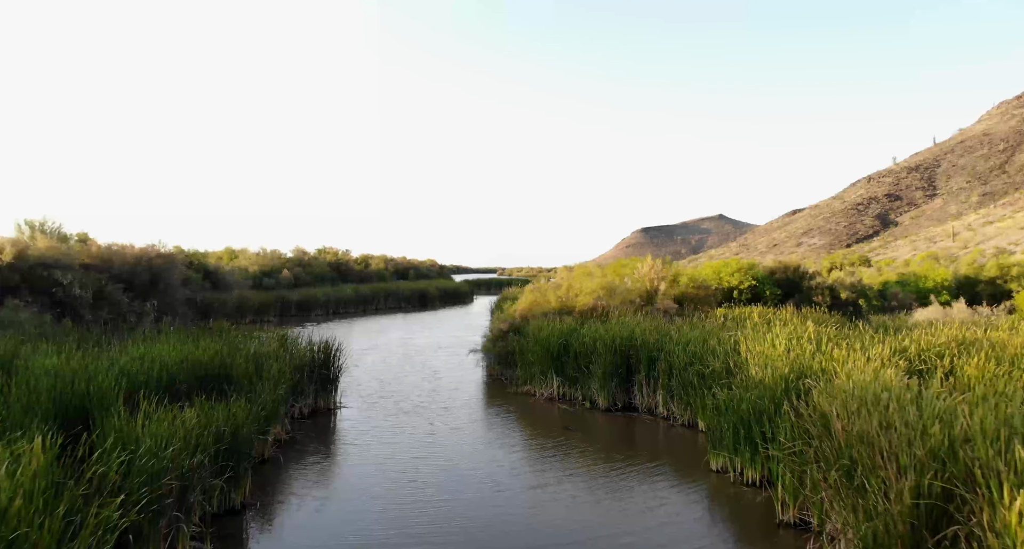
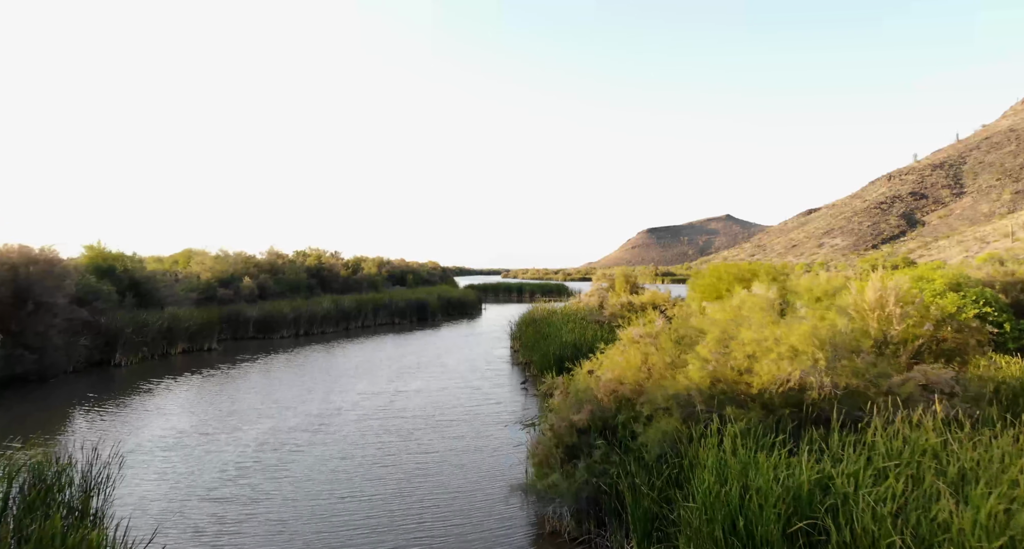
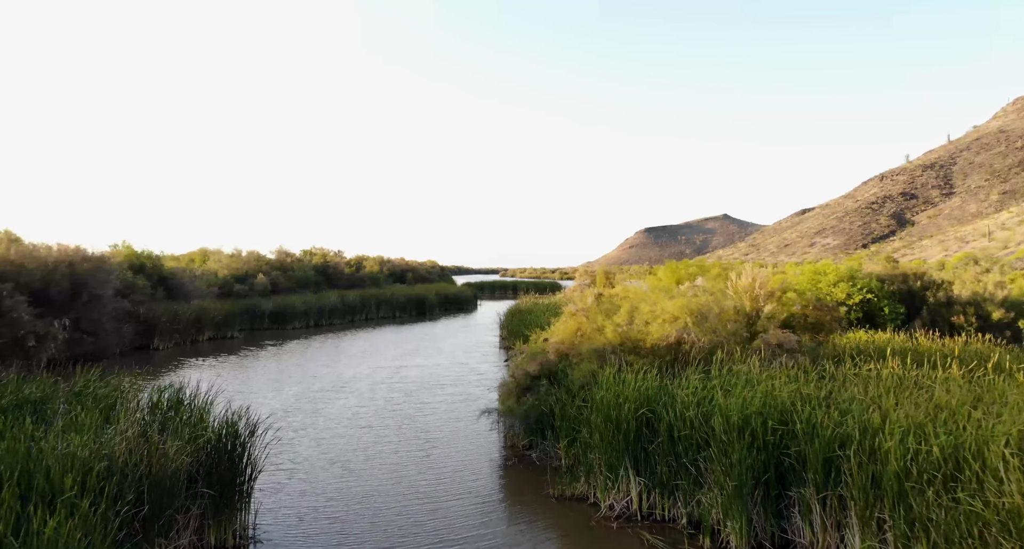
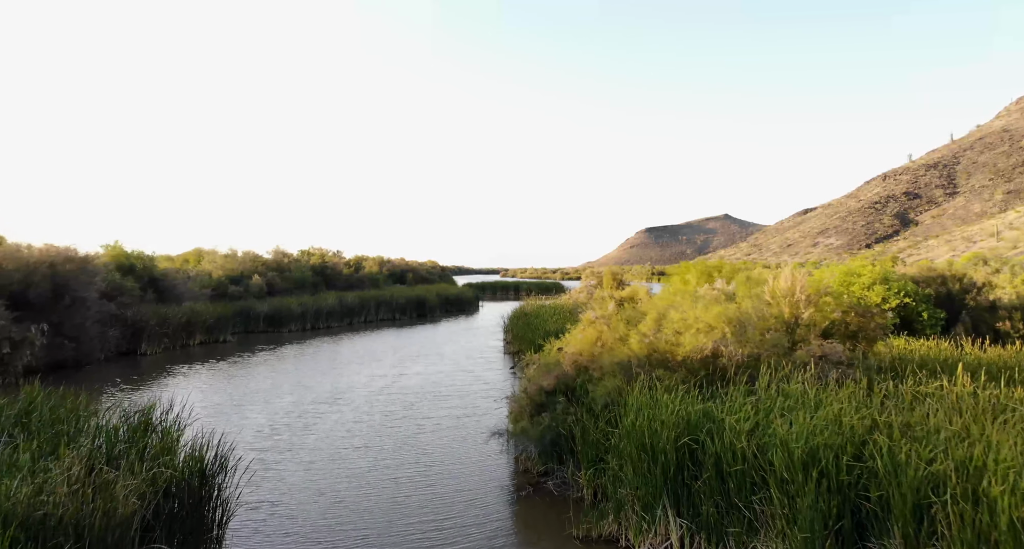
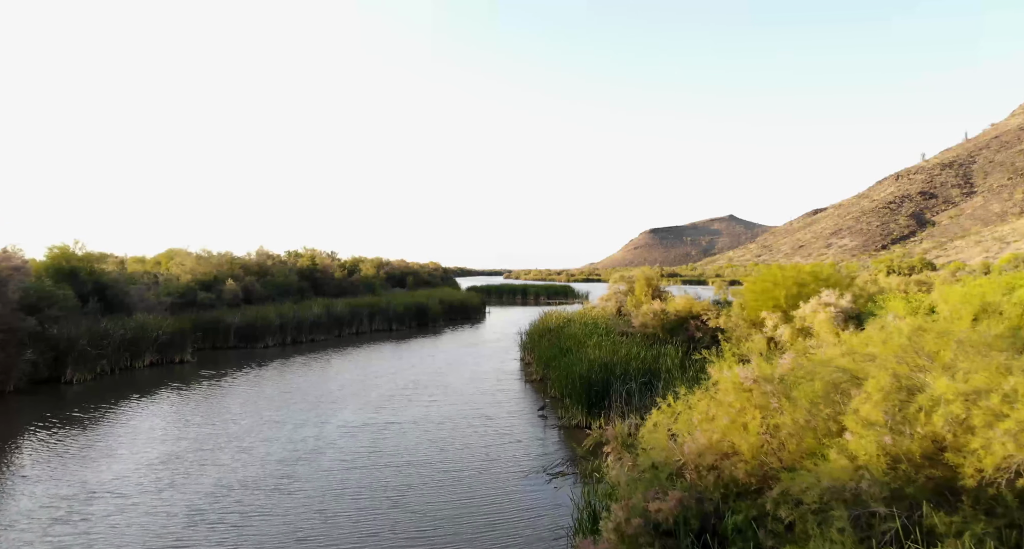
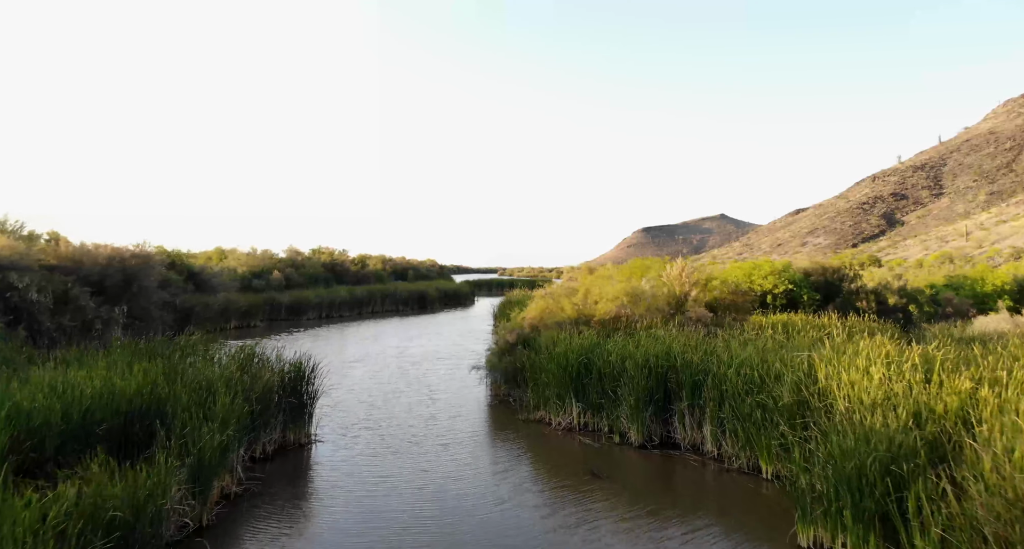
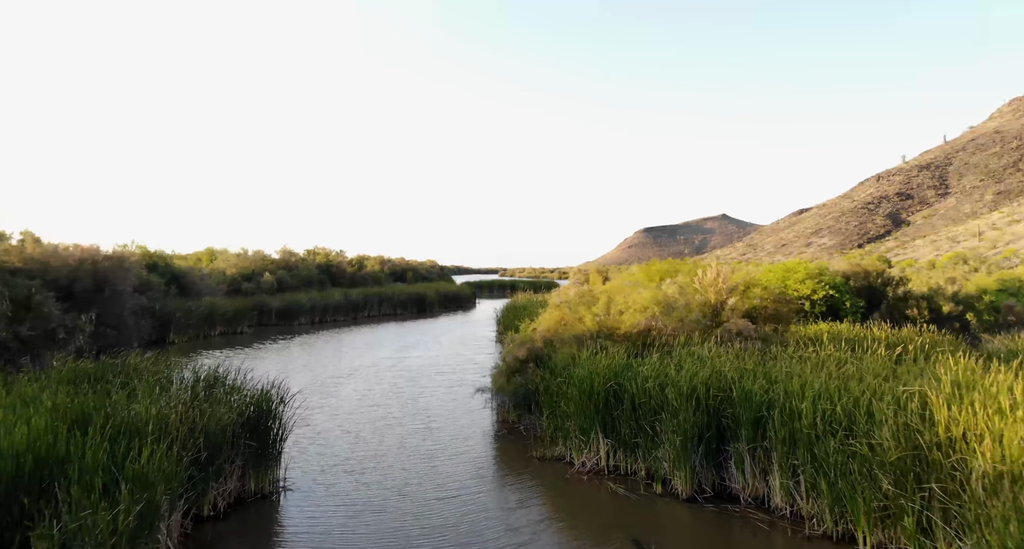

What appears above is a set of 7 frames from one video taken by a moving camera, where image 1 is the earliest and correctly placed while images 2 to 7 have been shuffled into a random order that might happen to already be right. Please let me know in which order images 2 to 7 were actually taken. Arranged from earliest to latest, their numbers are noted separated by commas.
6, 7, 3, 4, 2, 5
